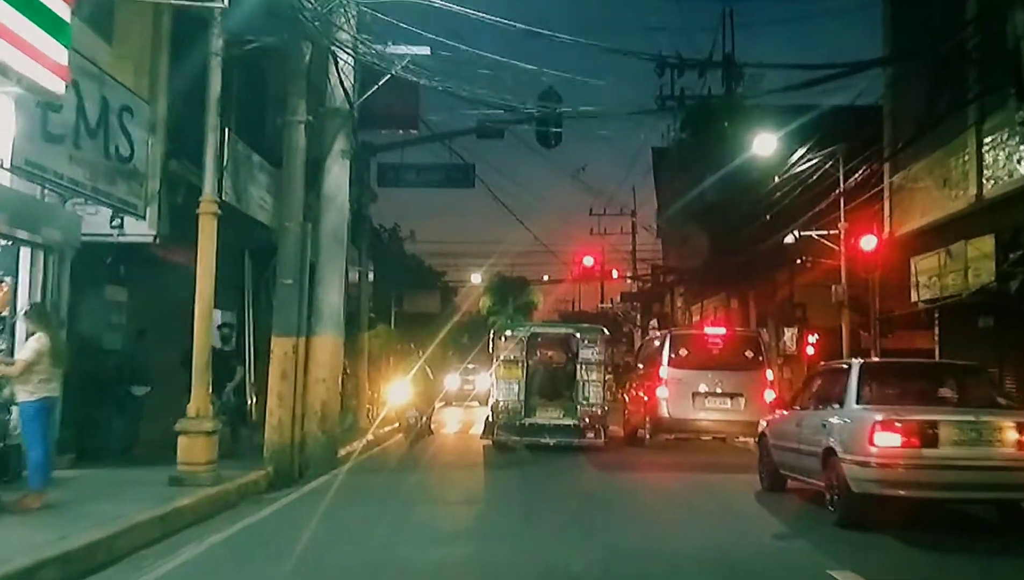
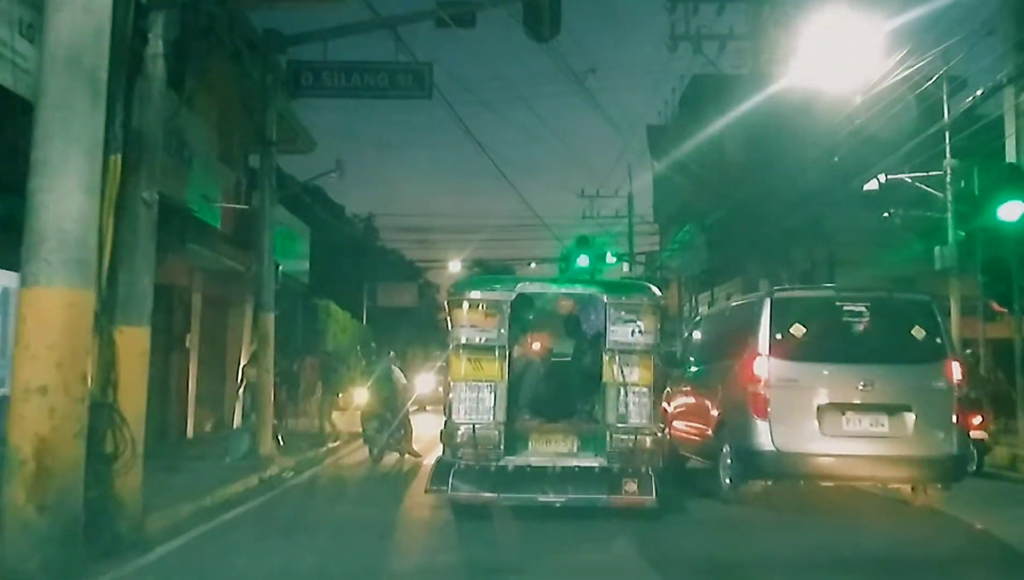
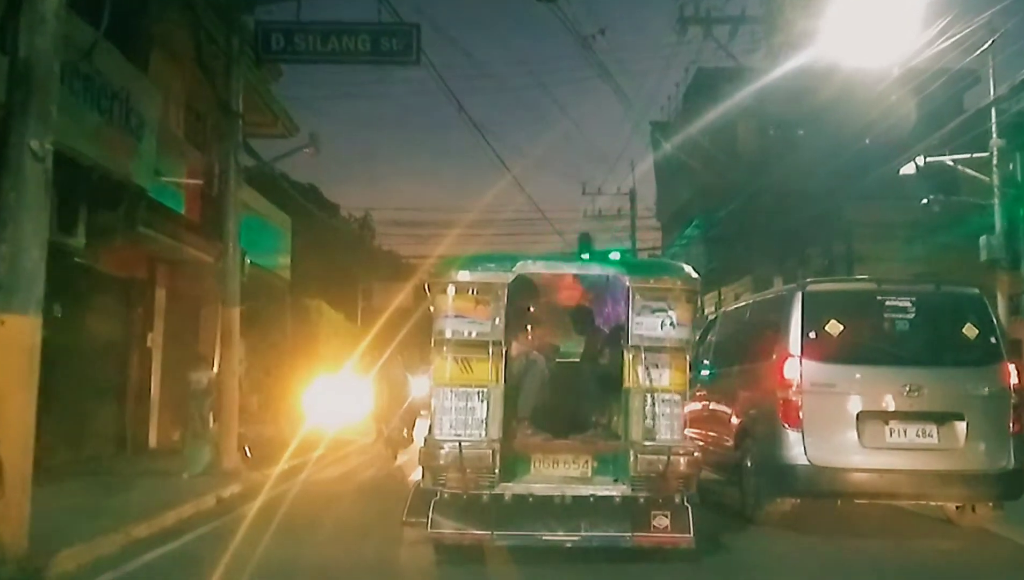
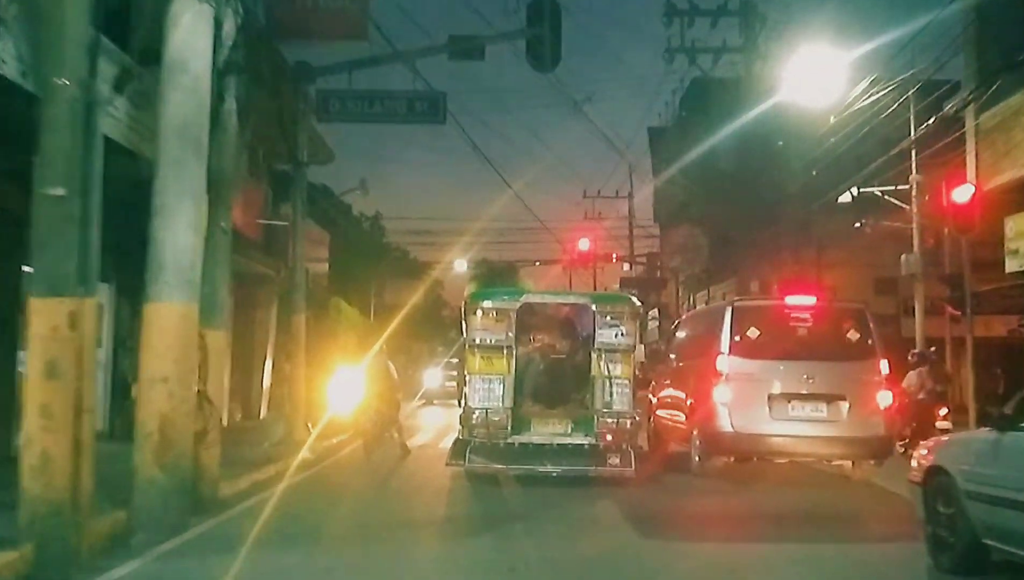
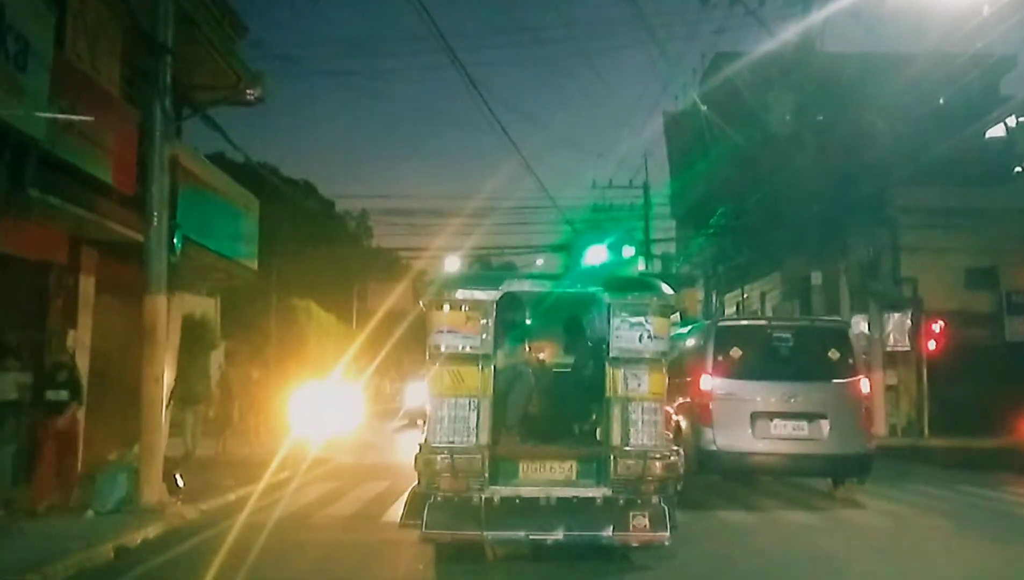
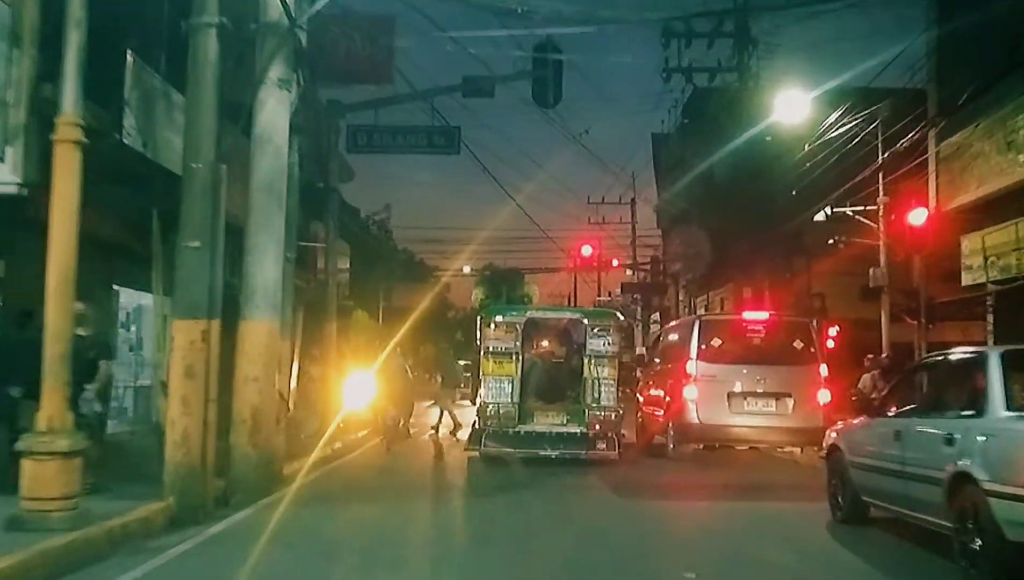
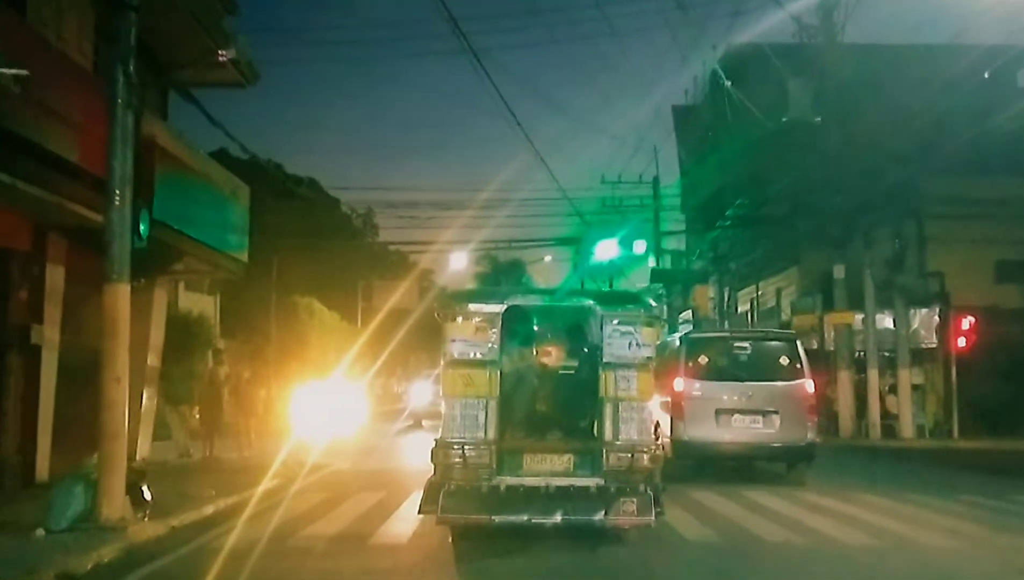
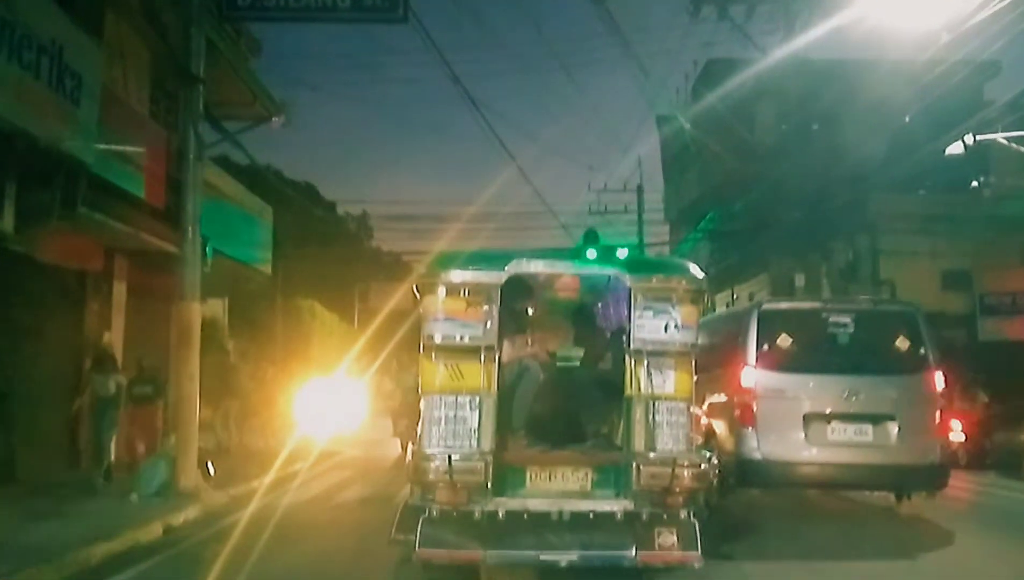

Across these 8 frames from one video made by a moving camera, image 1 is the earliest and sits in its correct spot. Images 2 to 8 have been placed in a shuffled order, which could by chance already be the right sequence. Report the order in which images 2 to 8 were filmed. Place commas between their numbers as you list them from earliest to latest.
6, 4, 2, 3, 8, 5, 7
